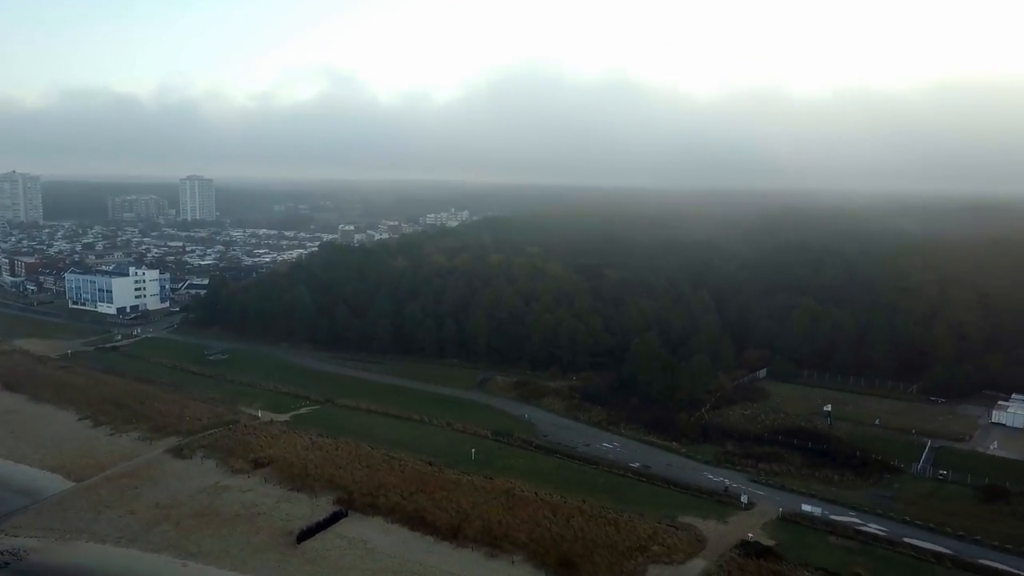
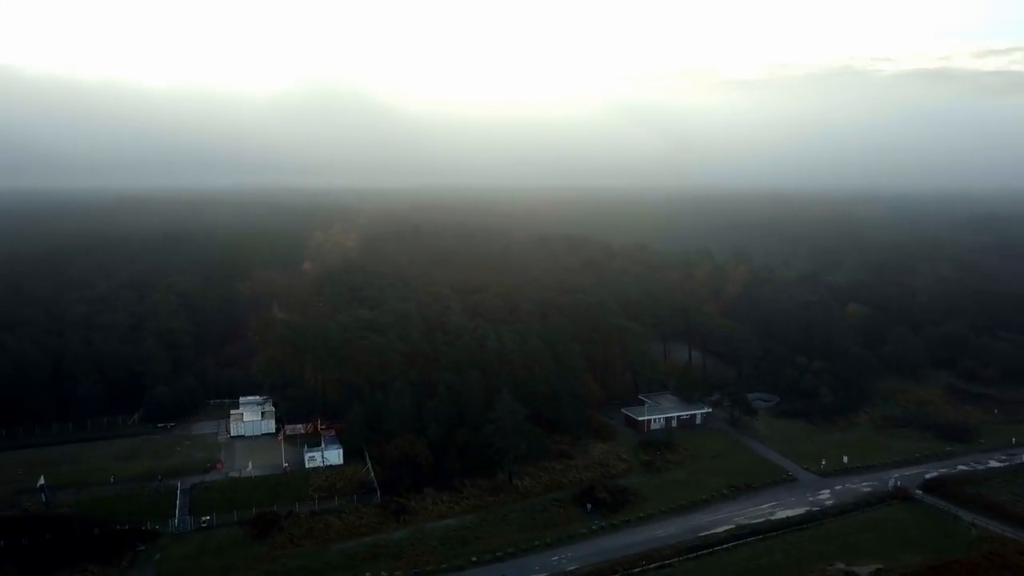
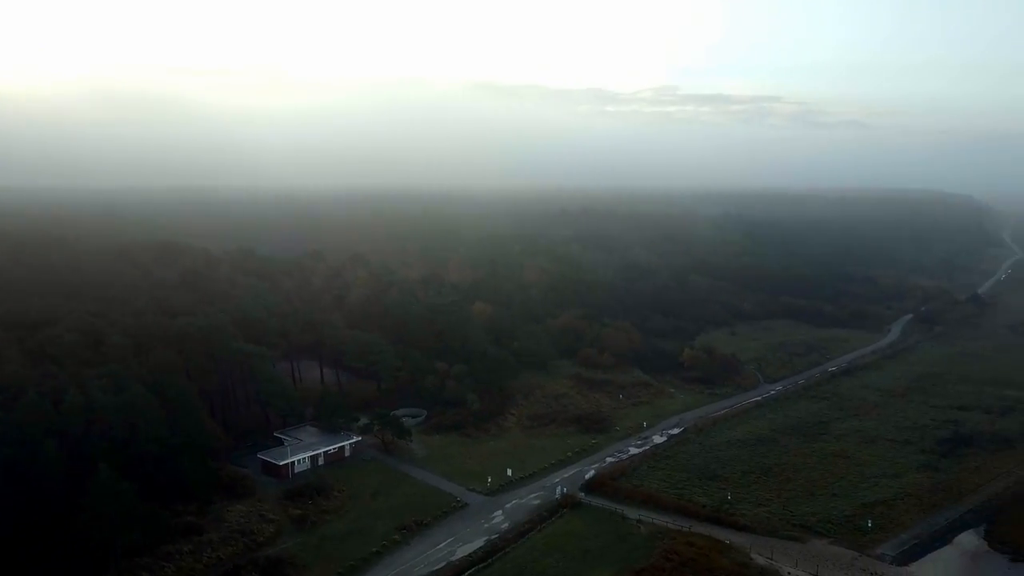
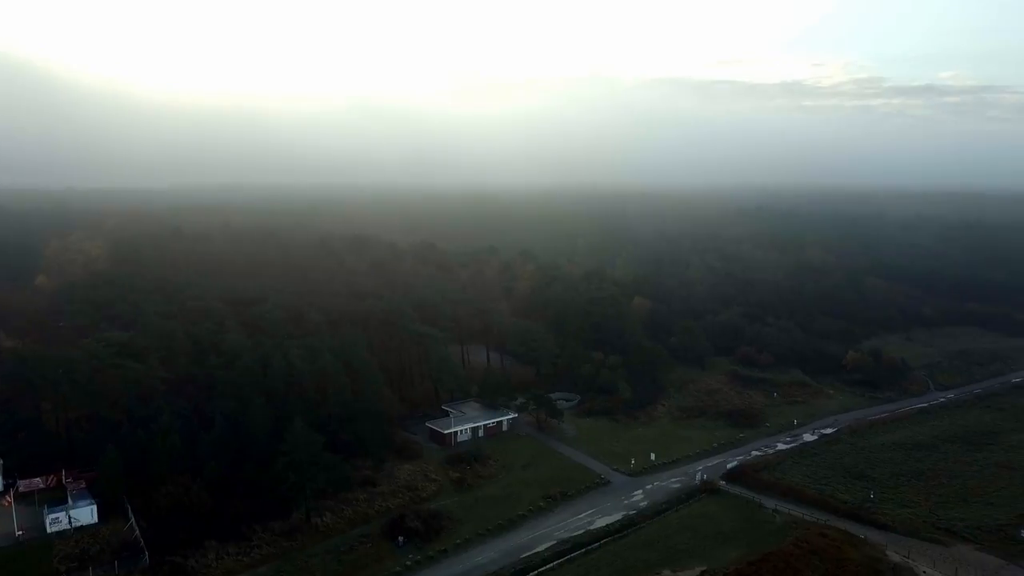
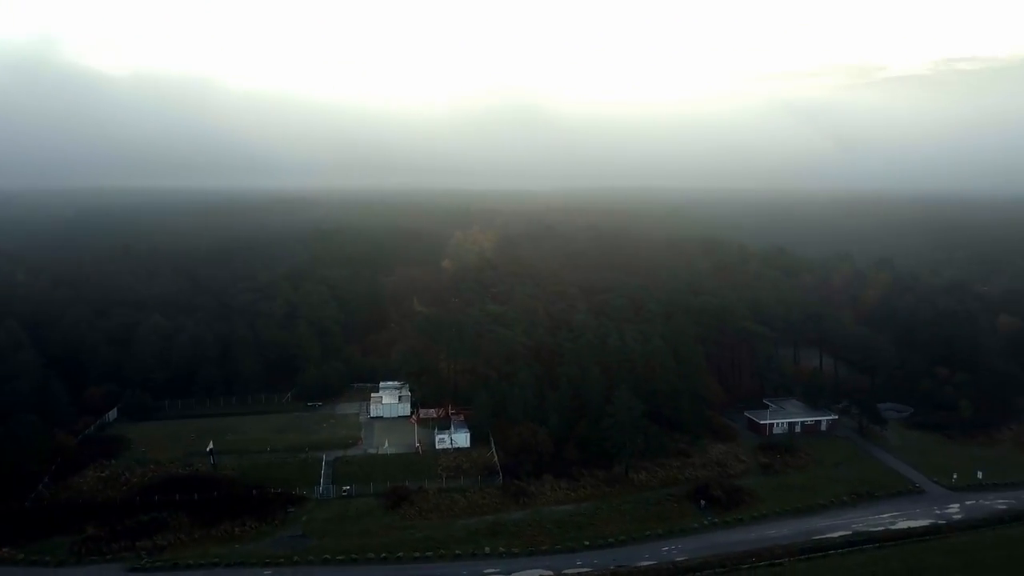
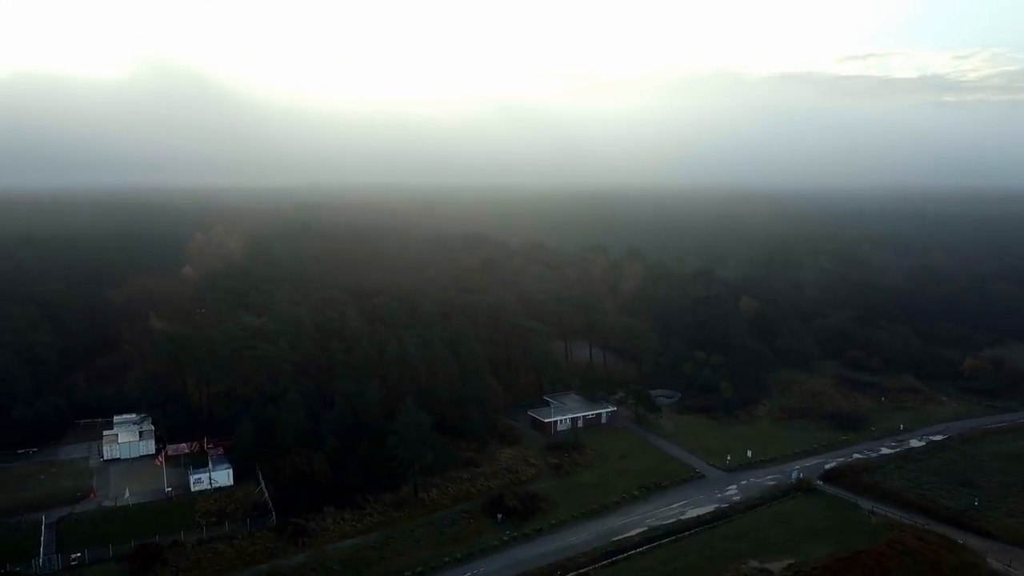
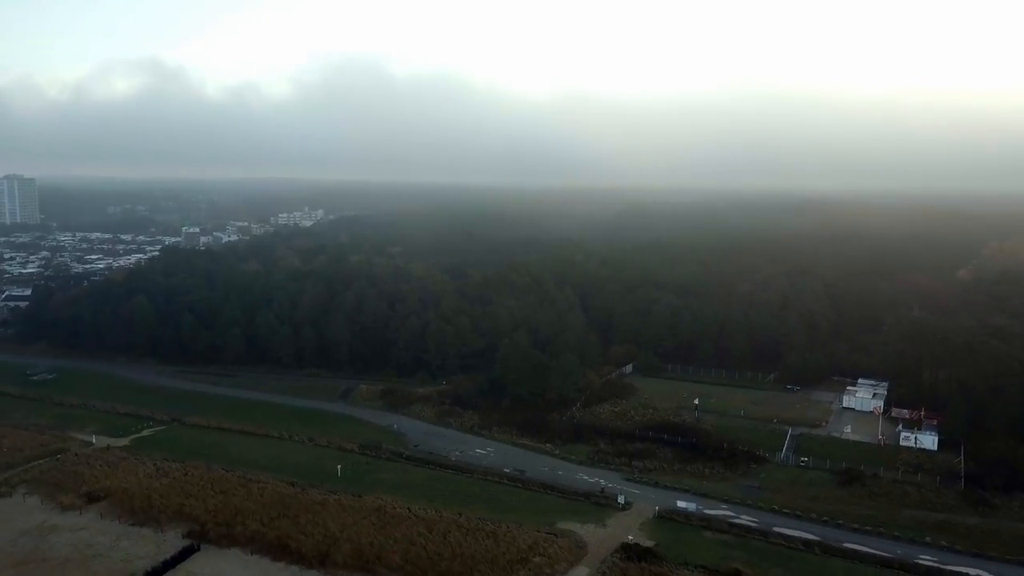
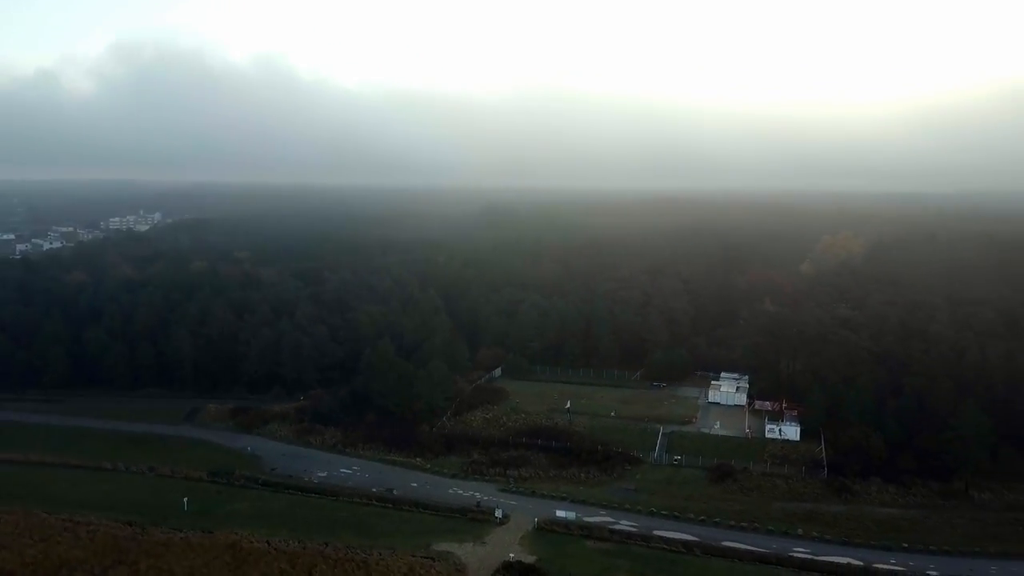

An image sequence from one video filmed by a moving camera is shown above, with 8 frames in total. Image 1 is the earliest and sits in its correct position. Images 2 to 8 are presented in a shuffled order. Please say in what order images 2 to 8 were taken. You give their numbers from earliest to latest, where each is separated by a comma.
7, 8, 5, 2, 6, 4, 3
